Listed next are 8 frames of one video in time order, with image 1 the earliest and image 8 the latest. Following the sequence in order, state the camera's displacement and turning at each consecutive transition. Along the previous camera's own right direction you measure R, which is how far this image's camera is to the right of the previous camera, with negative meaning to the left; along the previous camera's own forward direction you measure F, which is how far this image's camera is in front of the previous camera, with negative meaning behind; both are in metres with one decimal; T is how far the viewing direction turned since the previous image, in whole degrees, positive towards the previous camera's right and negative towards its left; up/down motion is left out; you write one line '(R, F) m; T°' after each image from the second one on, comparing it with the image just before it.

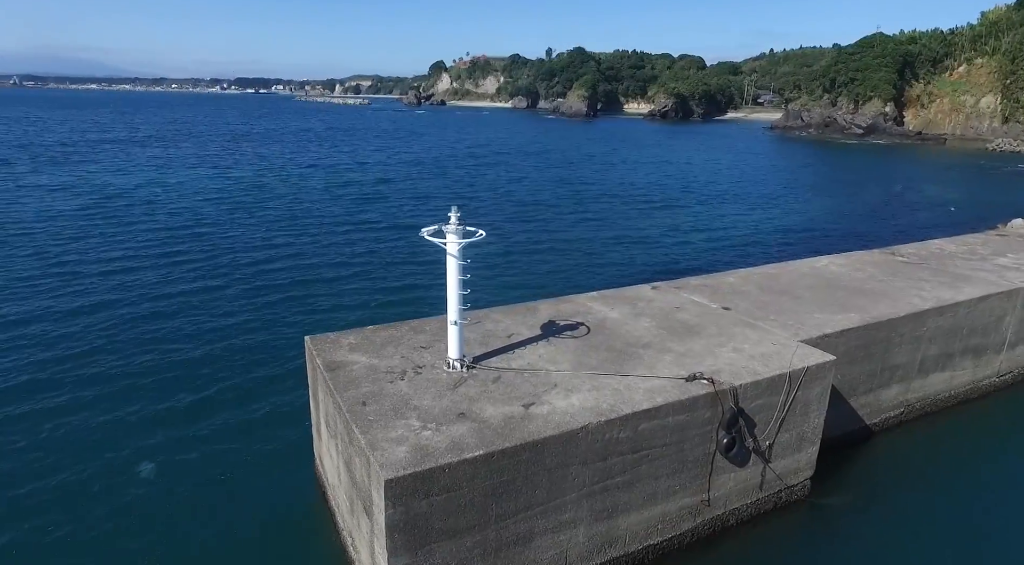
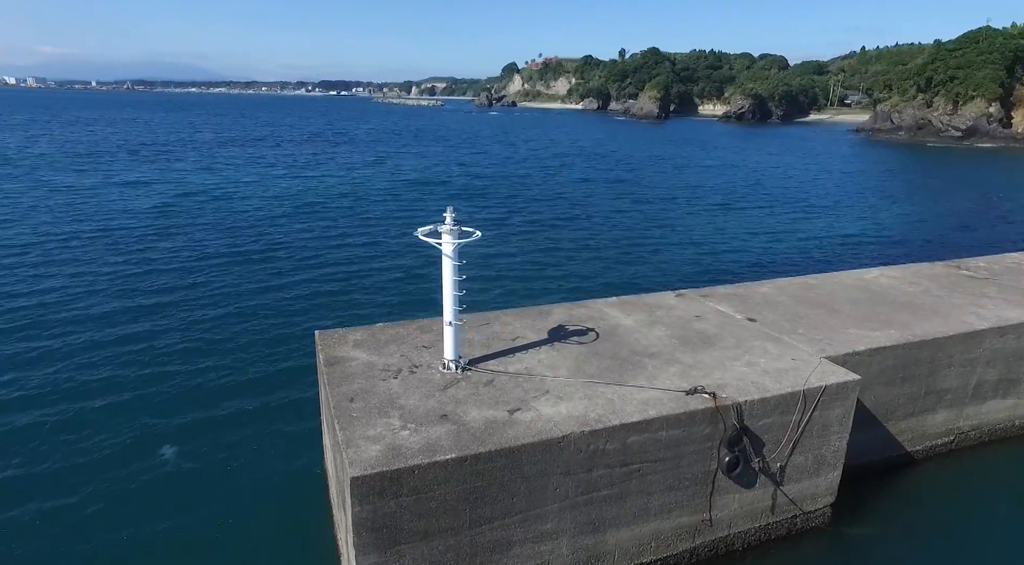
(+0.9, +0.1) m; -7°
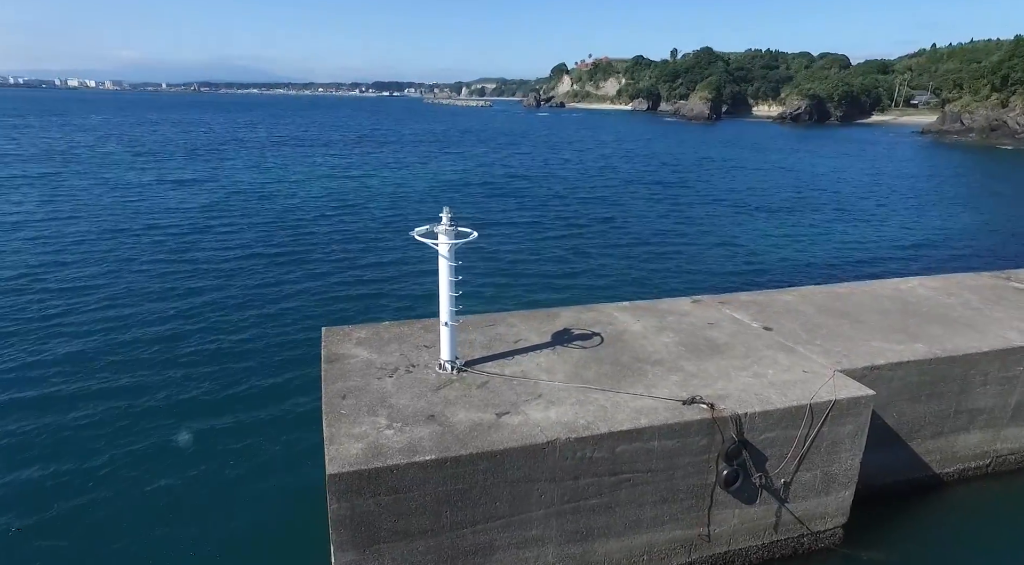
(+0.6, +0.1) m; -5°
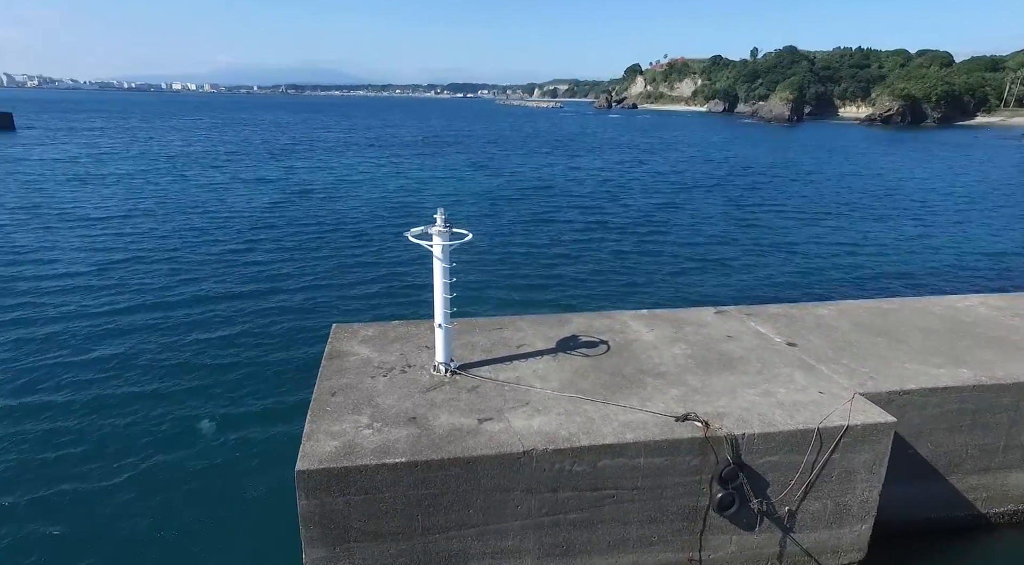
(+0.9, +0.2) m; -7°
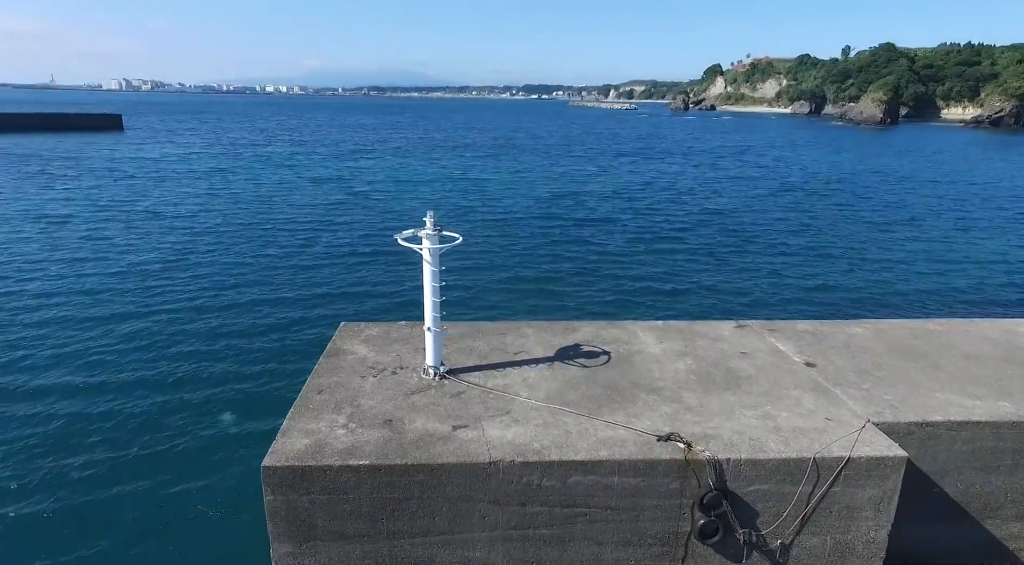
(+1.0, +0.2) m; -7°
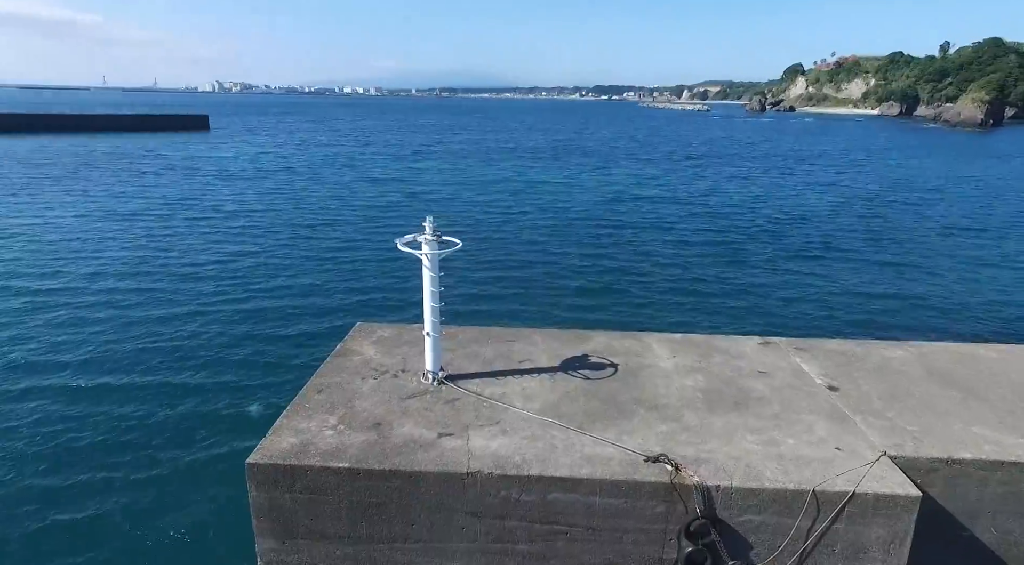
(+0.8, +0.2) m; -7°
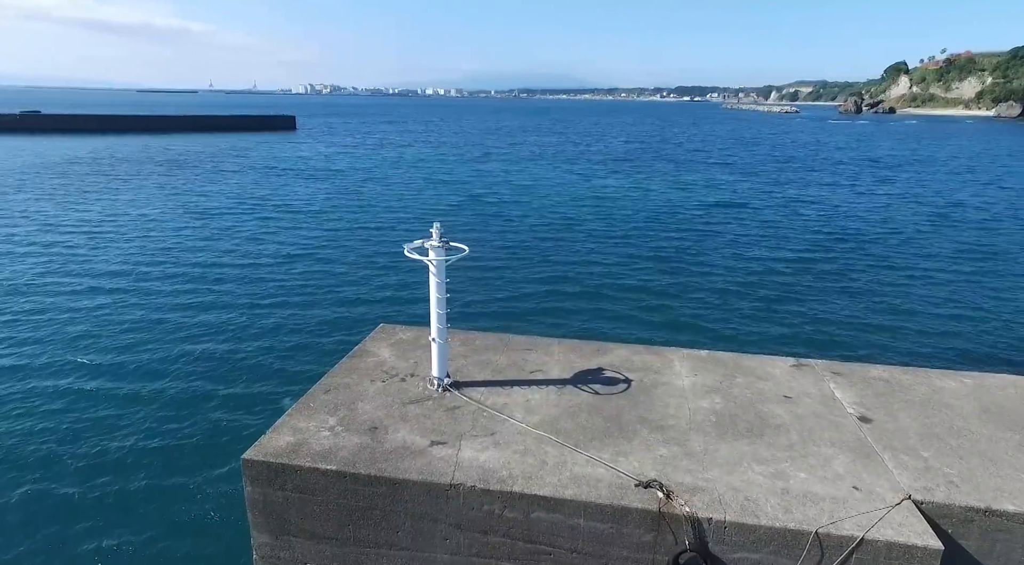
(+0.8, +0.2) m; -7°
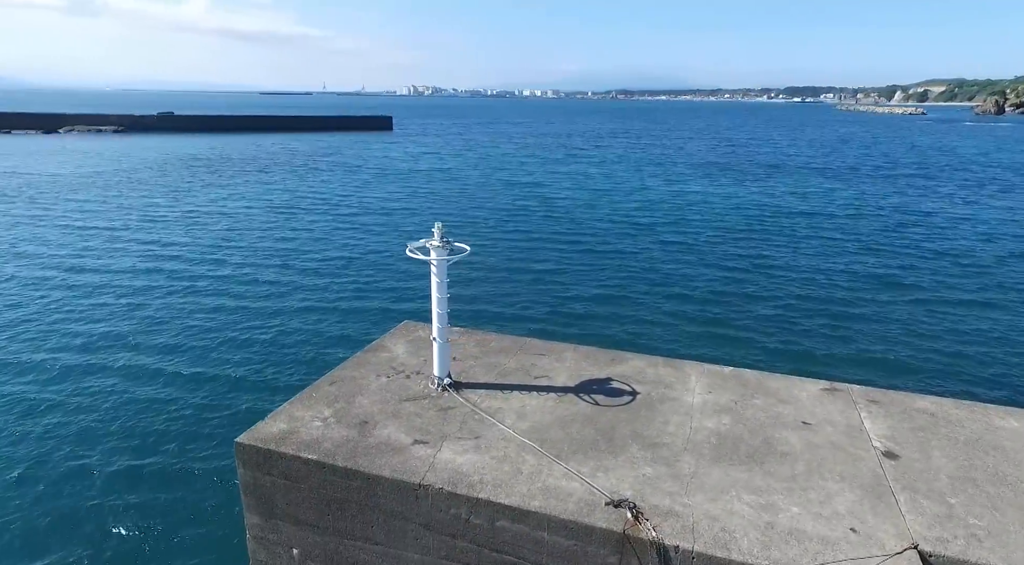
(+1.0, +0.3) m; -9°
